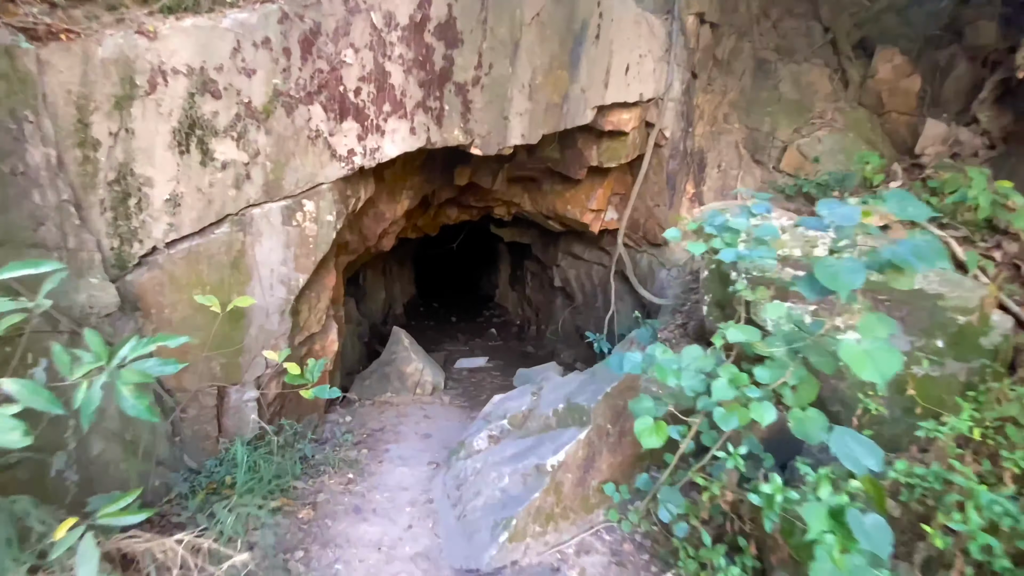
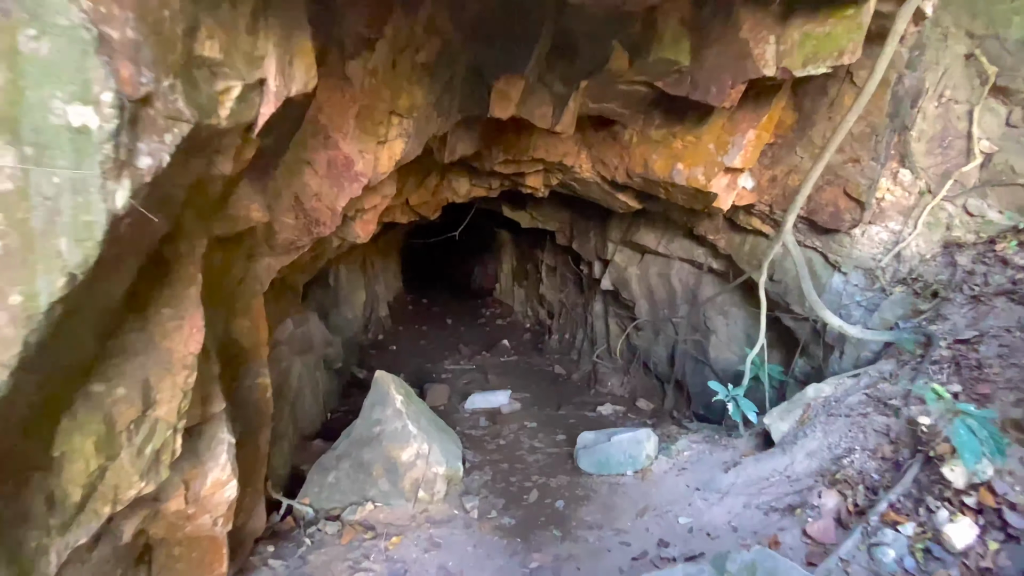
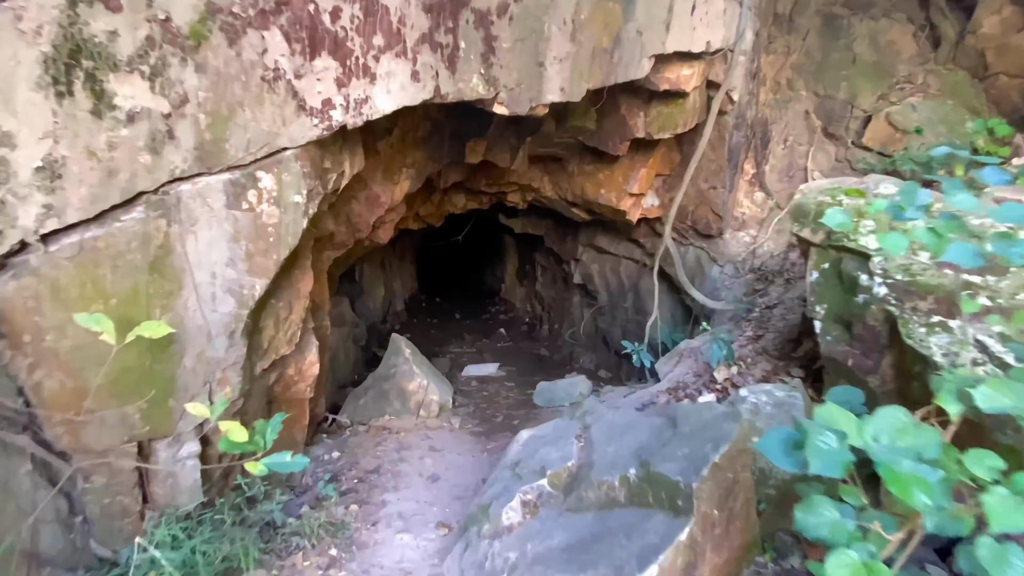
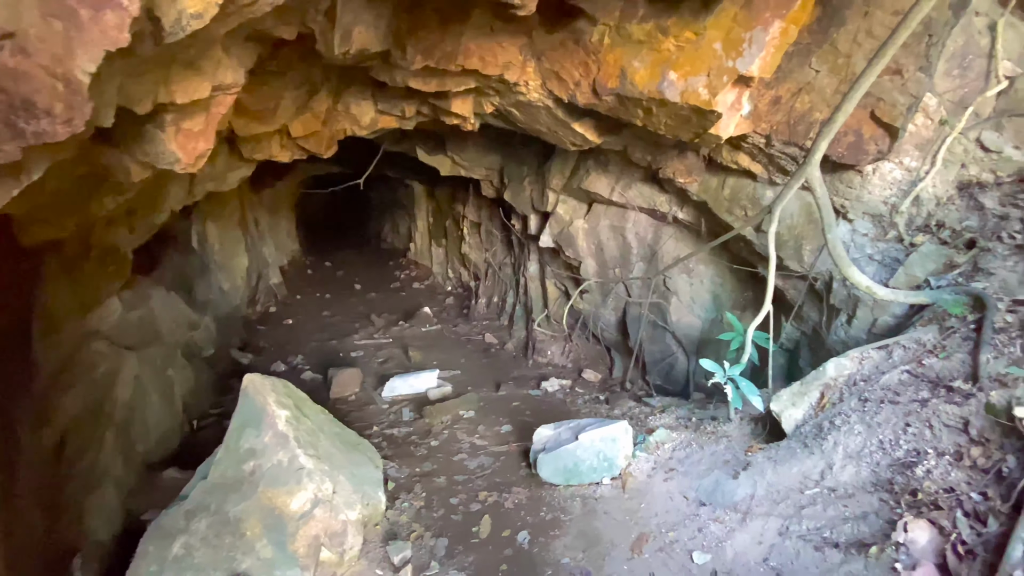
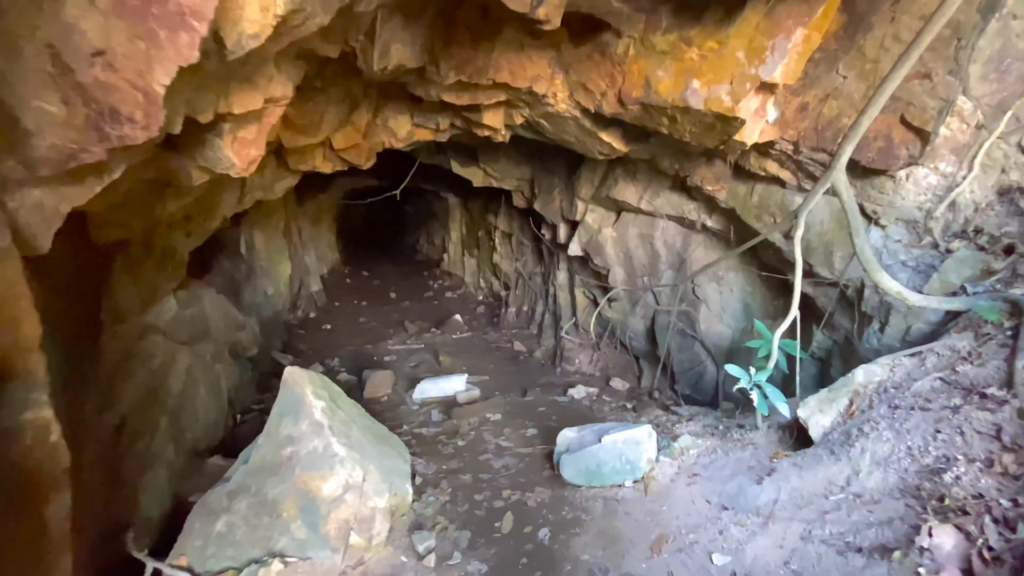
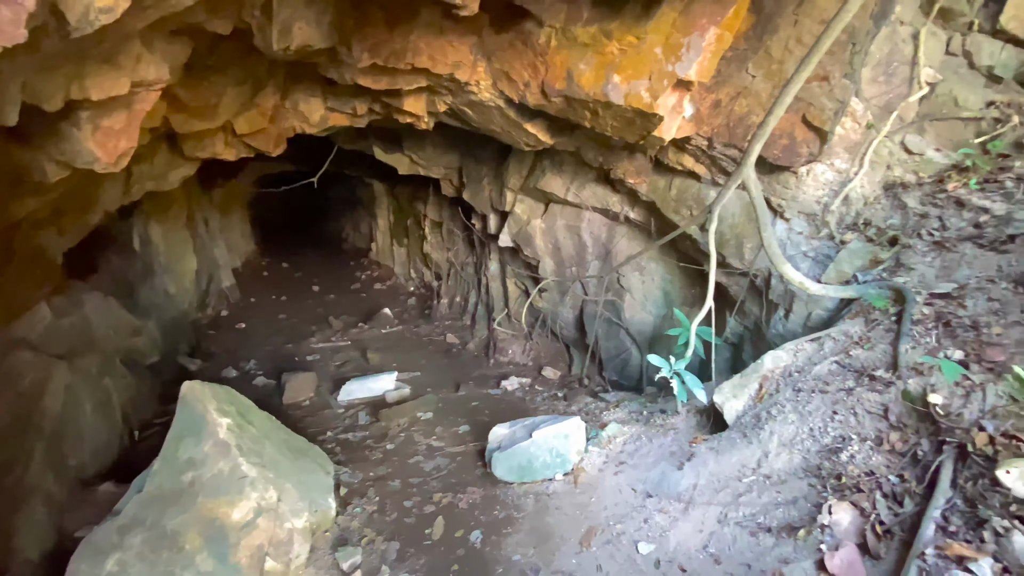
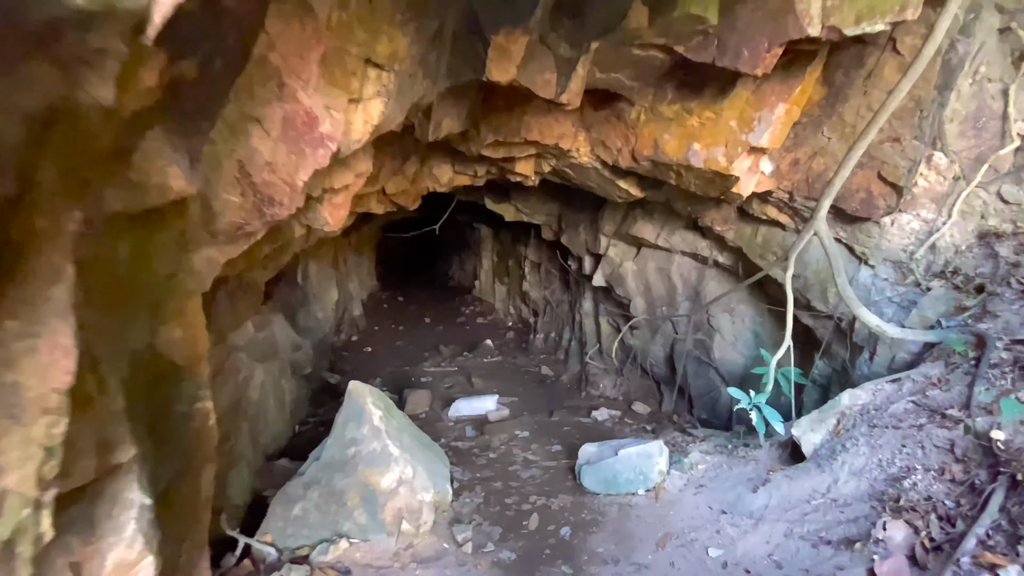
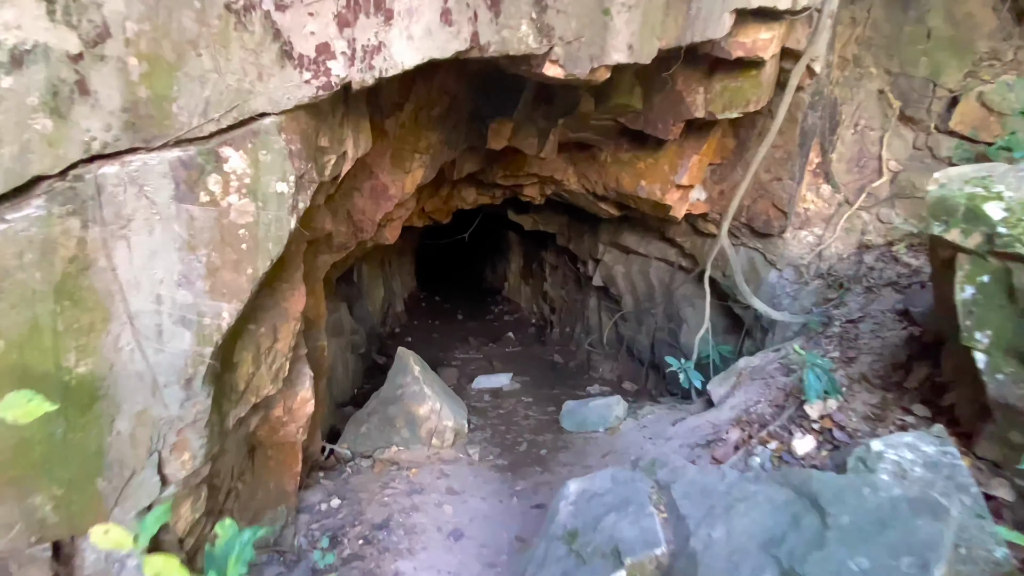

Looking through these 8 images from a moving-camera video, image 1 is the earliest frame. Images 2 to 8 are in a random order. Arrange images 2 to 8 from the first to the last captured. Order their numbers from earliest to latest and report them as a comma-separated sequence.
3, 8, 2, 7, 5, 4, 6
